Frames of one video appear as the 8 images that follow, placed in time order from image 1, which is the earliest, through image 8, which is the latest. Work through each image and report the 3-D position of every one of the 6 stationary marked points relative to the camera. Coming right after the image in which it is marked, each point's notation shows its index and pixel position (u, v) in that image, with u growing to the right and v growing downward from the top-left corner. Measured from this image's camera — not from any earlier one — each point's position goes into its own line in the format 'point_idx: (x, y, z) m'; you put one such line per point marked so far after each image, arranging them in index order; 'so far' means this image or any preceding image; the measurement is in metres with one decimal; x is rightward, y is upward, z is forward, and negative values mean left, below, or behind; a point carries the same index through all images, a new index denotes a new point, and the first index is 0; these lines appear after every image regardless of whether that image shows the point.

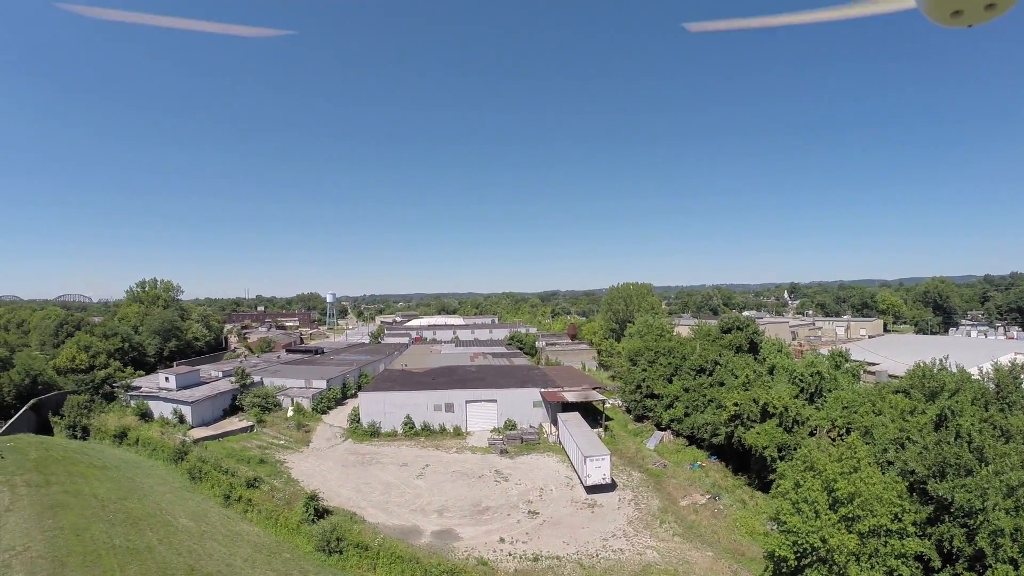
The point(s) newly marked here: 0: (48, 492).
0: (-13.4, -5.9, +13.7) m
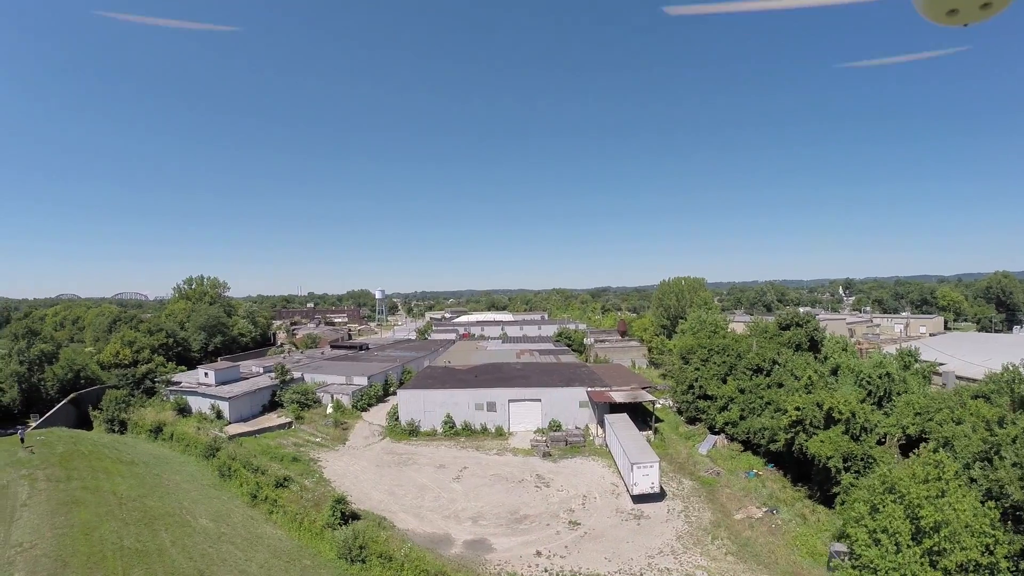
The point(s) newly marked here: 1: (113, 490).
0: (-12.6, -5.7, +13.4) m
1: (-11.5, -6.0, +13.9) m
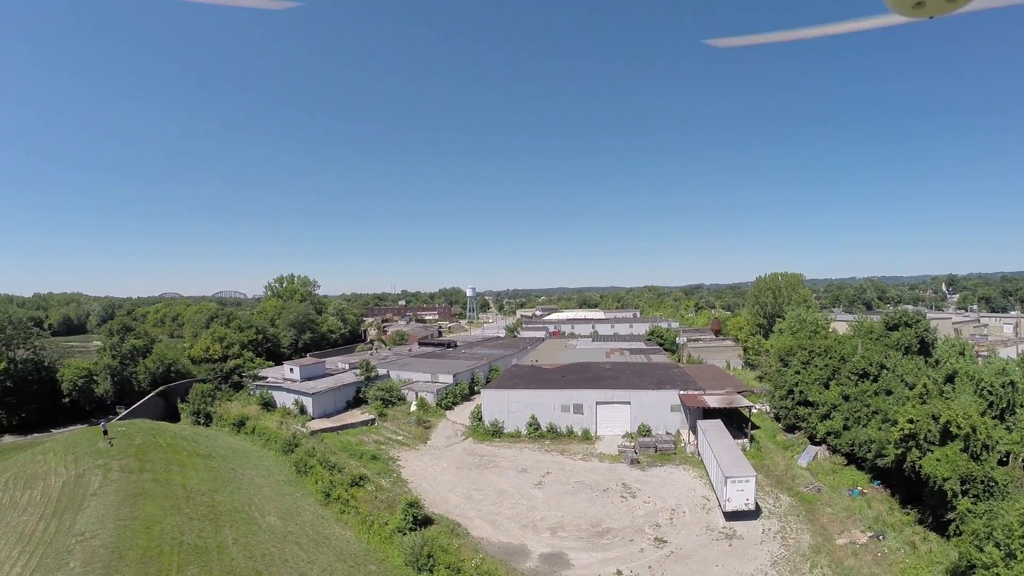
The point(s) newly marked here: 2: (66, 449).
0: (-10.5, -5.5, +13.3) m
1: (-9.3, -5.7, +13.7) m
2: (-14.9, -5.6, +16.1) m
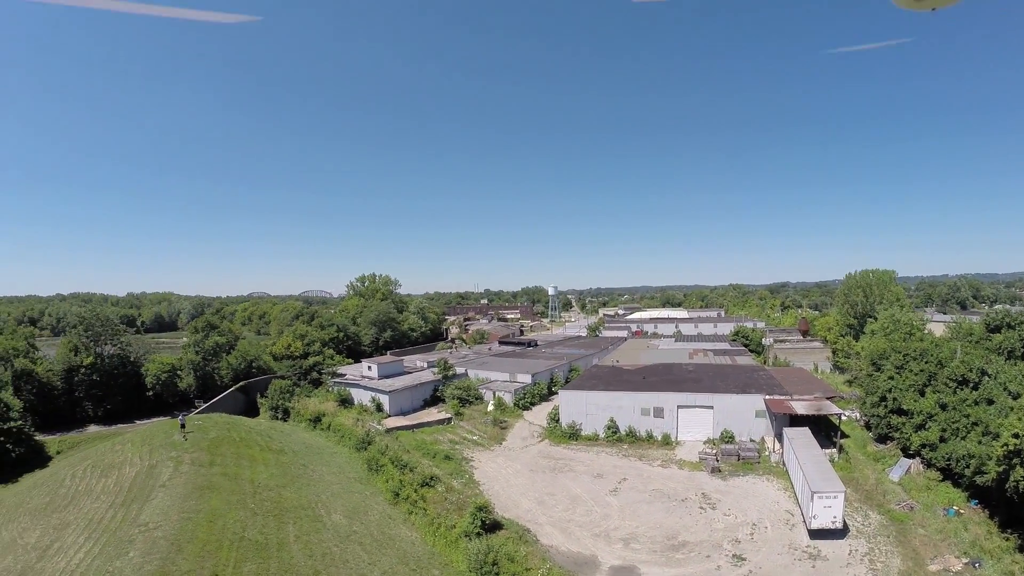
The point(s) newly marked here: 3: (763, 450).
0: (-8.6, -5.2, +13.3) m
1: (-7.4, -5.5, +13.5) m
2: (-12.8, -5.5, +16.5) m
3: (+9.5, -6.2, +18.3) m
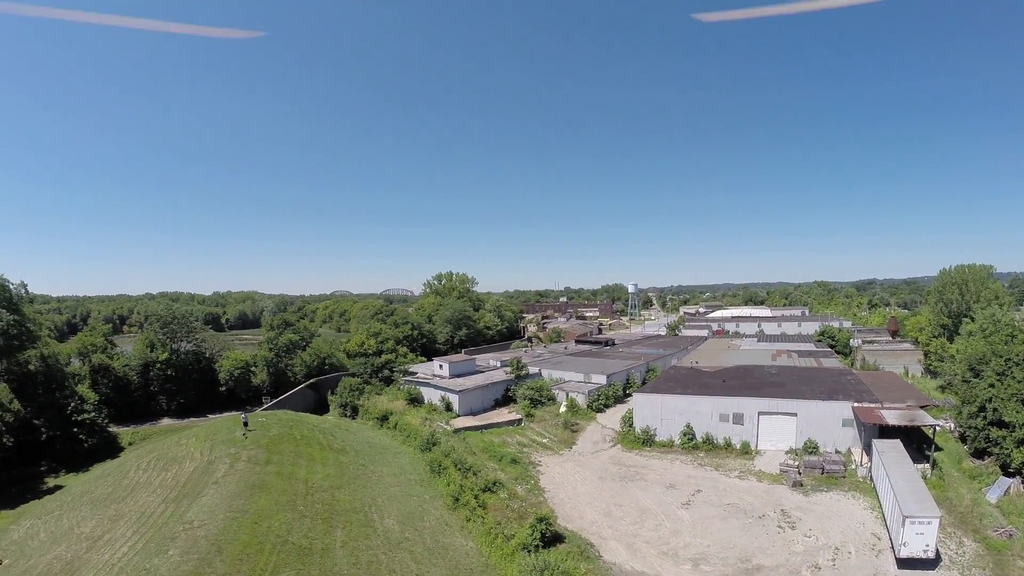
0: (-7.1, -5.1, +13.1) m
1: (-5.9, -5.4, +13.2) m
2: (-10.9, -5.4, +16.7) m
3: (+11.5, -6.1, +16.2) m
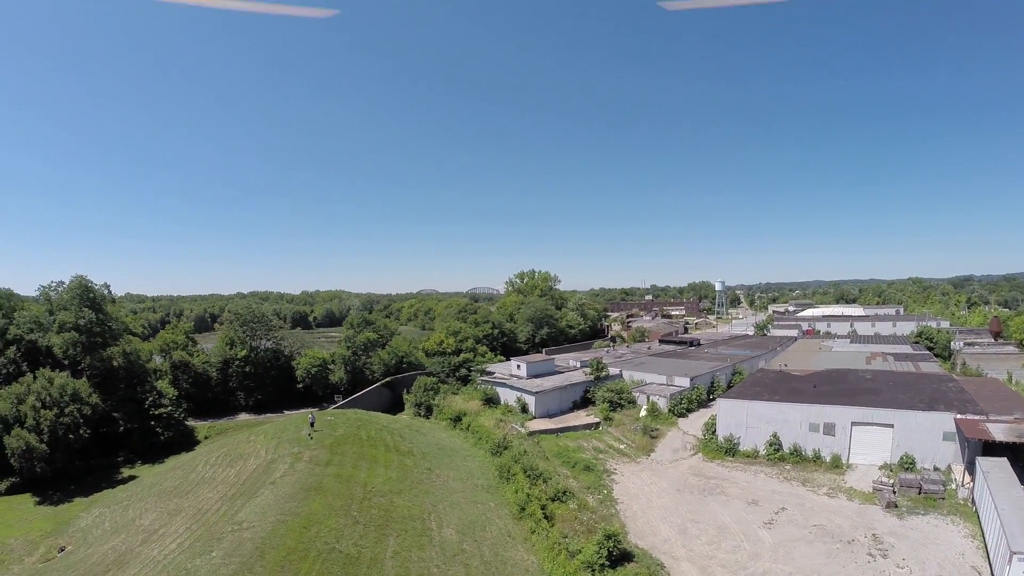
0: (-5.4, -5.2, +13.3) m
1: (-4.2, -5.4, +13.3) m
2: (-8.8, -5.4, +17.3) m
3: (+13.4, -6.1, +14.5) m
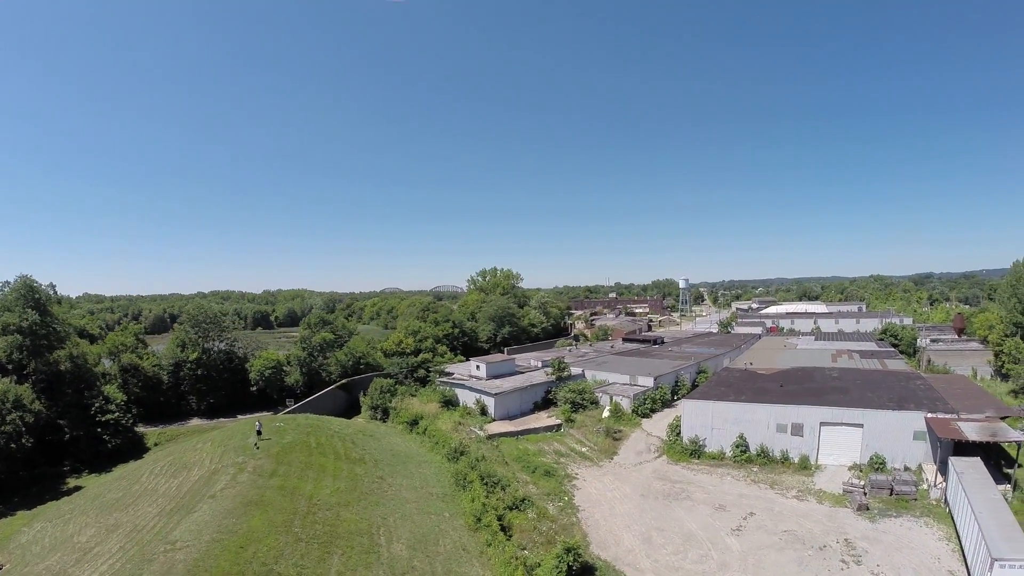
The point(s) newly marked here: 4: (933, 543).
0: (-6.5, -5.1, +12.4) m
1: (-5.2, -5.3, +12.4) m
2: (-10.0, -5.3, +16.2) m
3: (+12.3, -5.9, +14.3) m
4: (+11.1, -6.8, +12.8) m
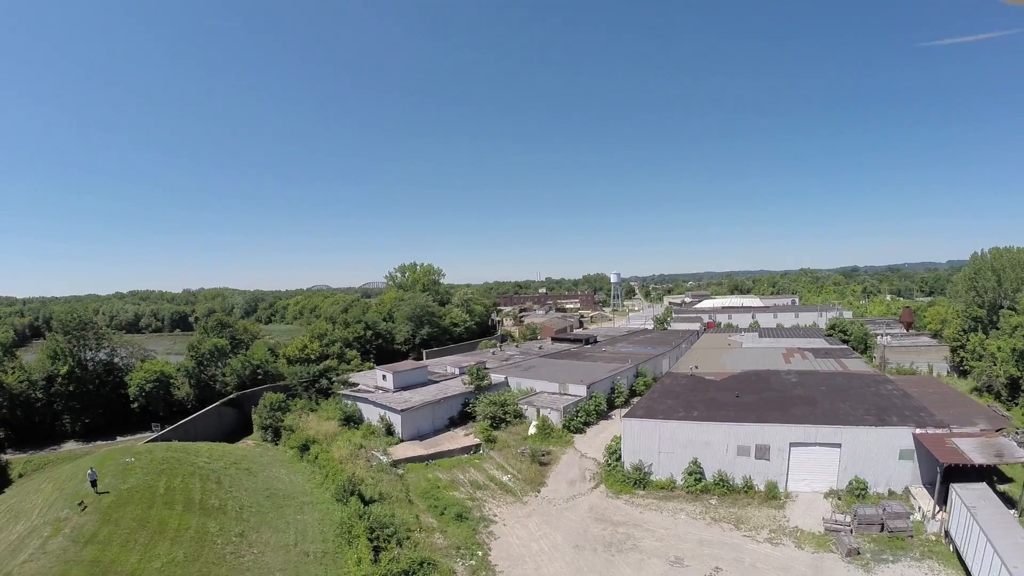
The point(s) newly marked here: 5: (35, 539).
0: (-8.3, -5.2, +9.2) m
1: (-7.1, -5.4, +9.3) m
2: (-12.1, -5.4, +12.8) m
3: (+10.3, -5.8, +12.2) m
4: (+9.2, -6.7, +10.7) m
5: (-9.6, -5.1, +9.8) m
